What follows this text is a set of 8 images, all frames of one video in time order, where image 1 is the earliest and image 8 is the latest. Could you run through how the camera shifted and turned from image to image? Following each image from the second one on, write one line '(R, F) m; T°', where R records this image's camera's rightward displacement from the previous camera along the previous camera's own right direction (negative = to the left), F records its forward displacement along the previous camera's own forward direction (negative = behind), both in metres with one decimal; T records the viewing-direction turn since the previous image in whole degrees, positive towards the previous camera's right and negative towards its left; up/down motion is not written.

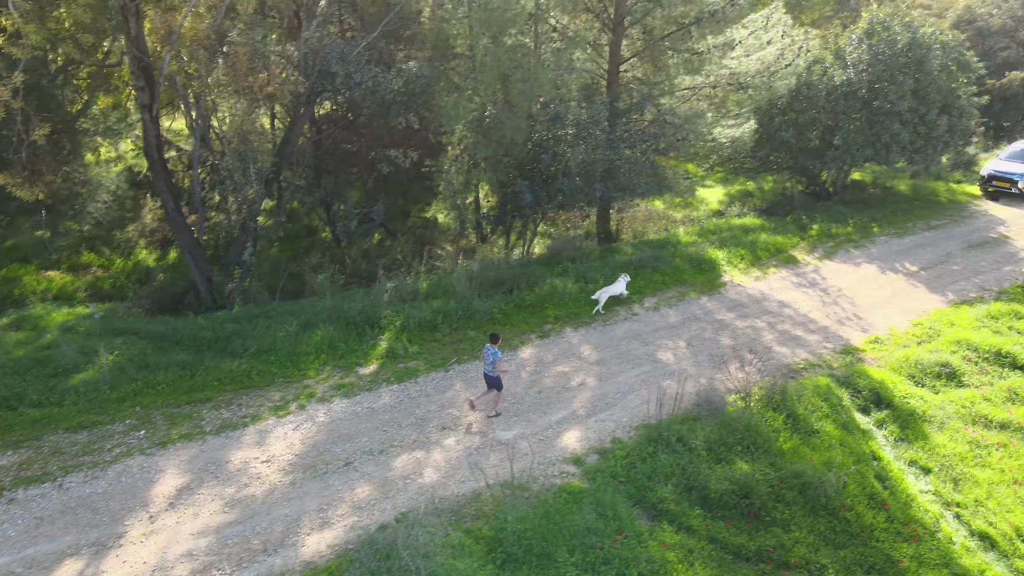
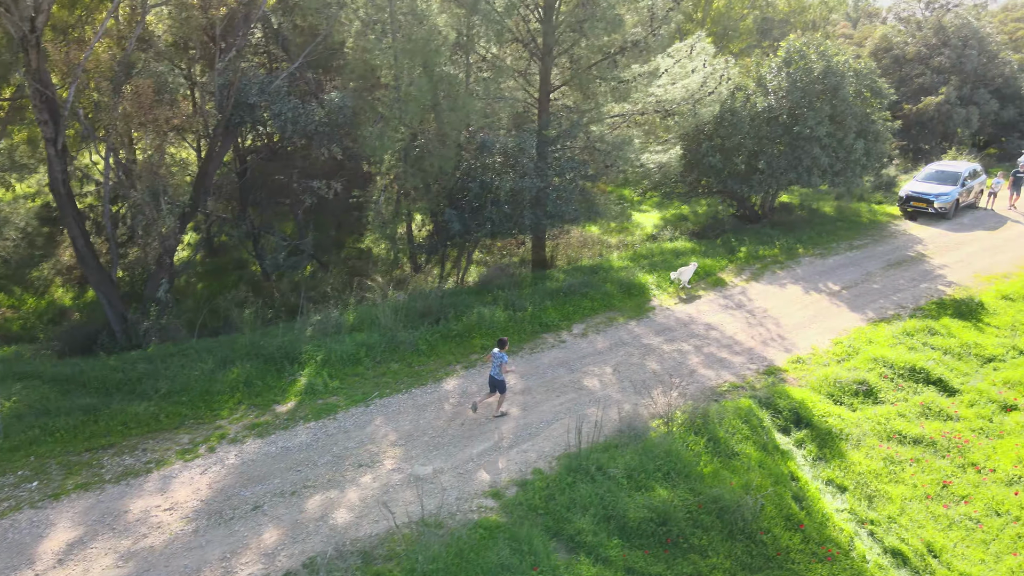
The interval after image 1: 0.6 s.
(+0.3, +0.1) m; +4°
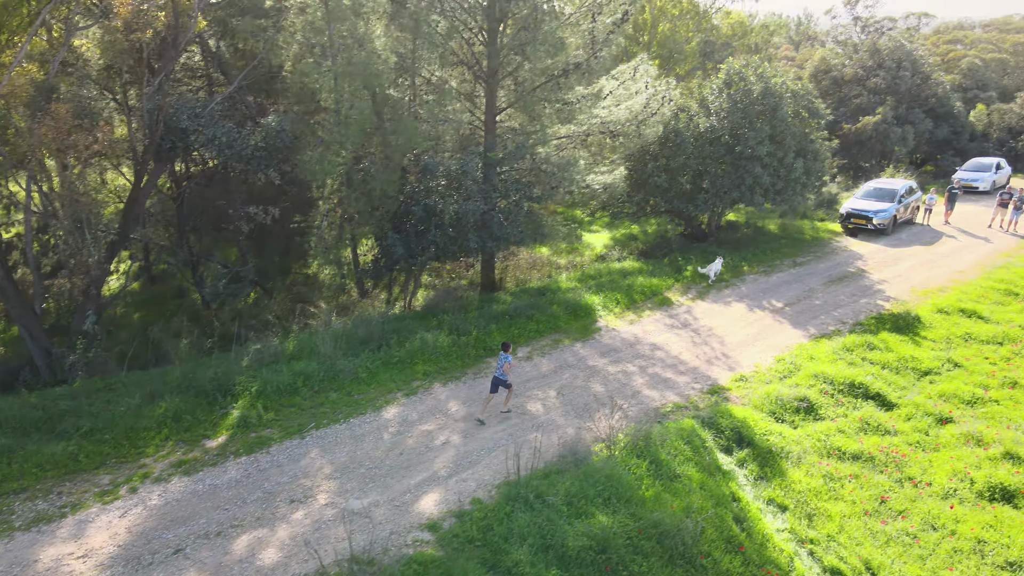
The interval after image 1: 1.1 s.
(+0.2, +0.1) m; +3°
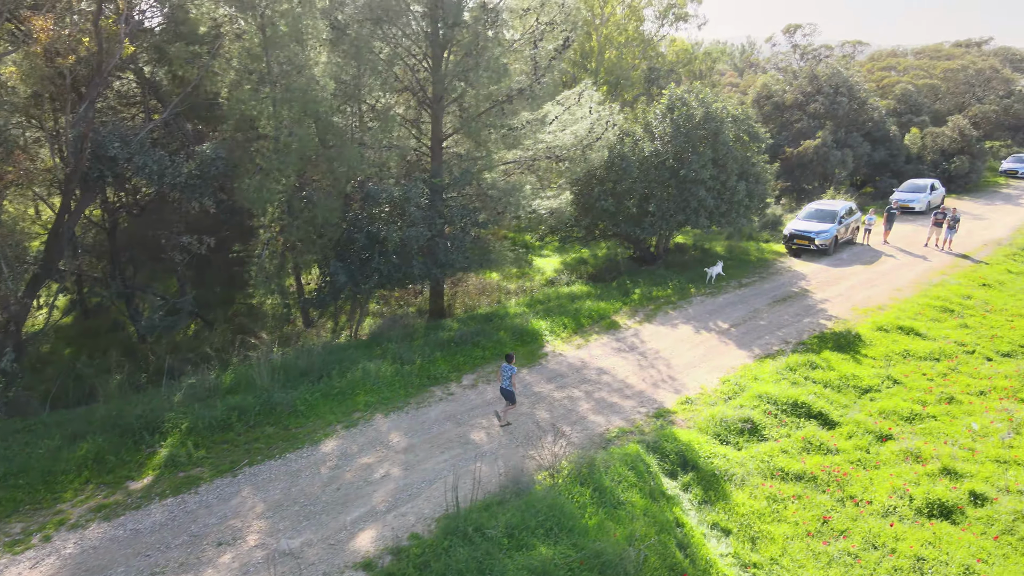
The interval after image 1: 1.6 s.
(+0.2, +0.1) m; +3°
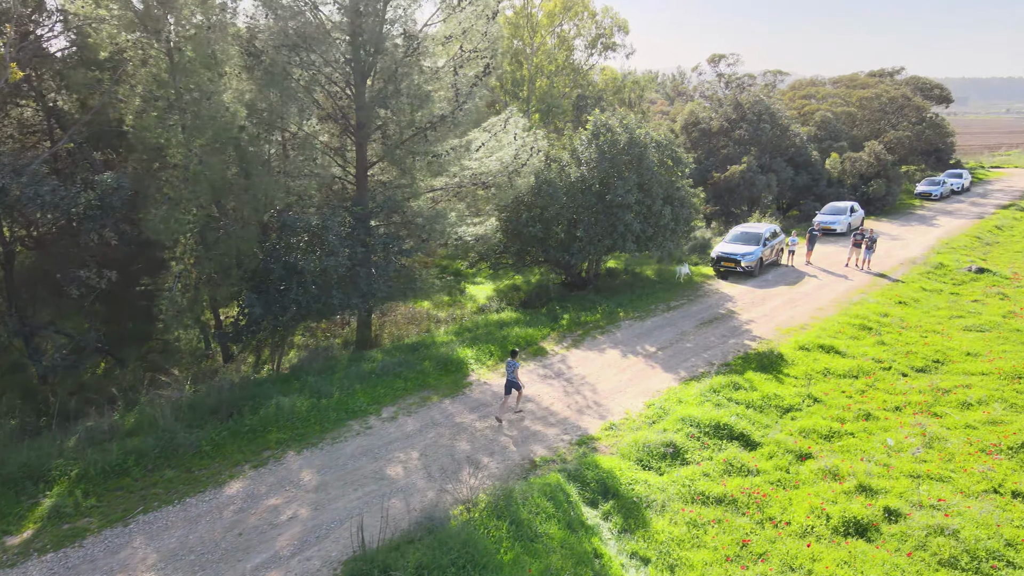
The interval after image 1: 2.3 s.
(+0.3, +0.2) m; +4°
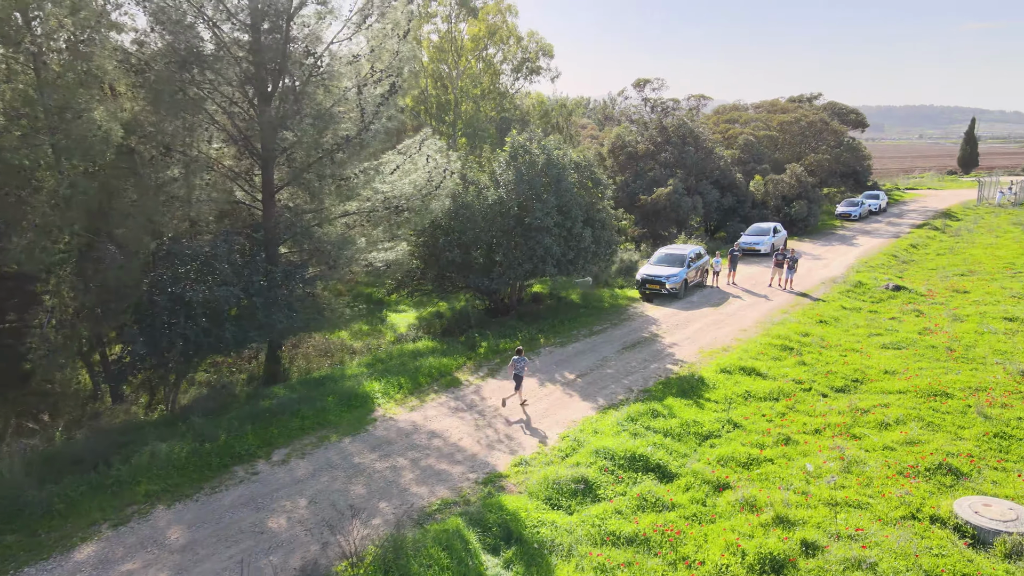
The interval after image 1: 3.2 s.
(+0.5, +0.6) m; +5°
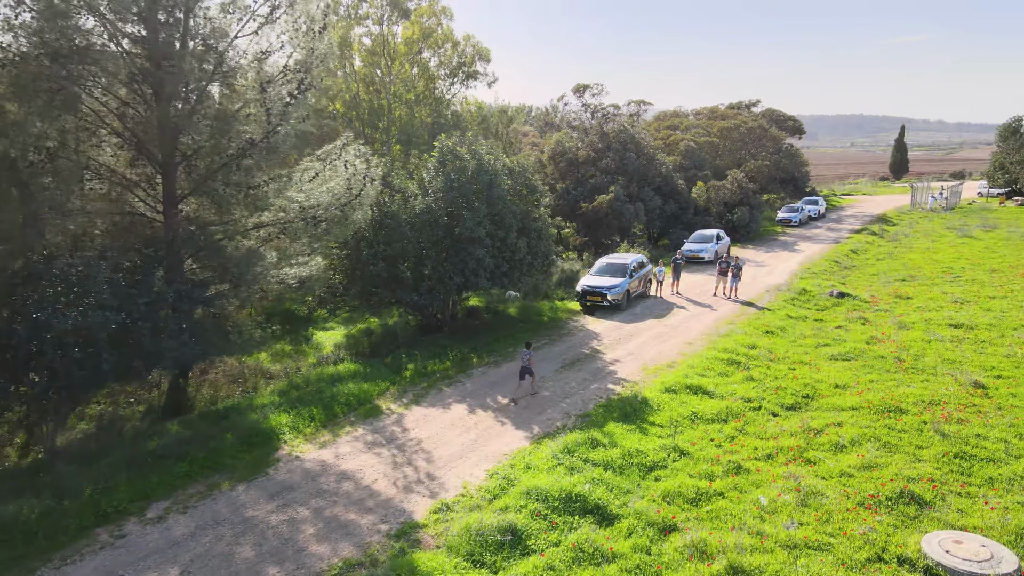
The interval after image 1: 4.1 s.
(+0.3, +1.1) m; +4°
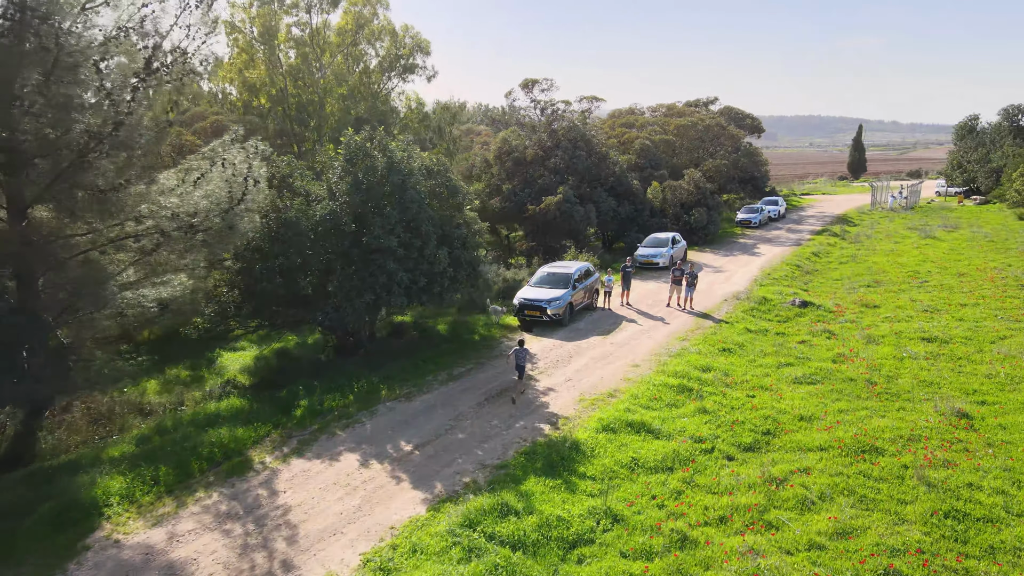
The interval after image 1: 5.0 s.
(+0.8, +2.0) m; +3°
